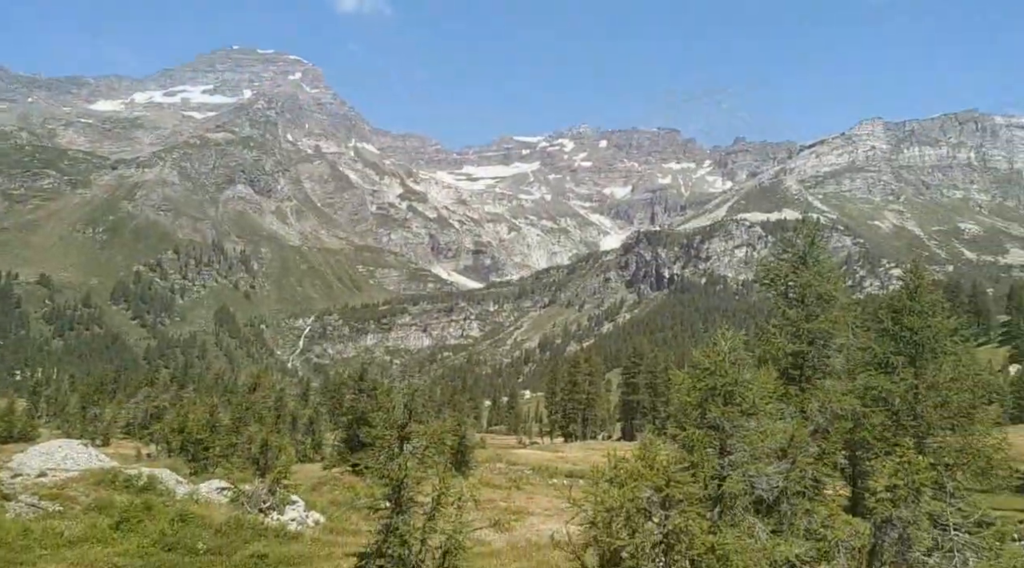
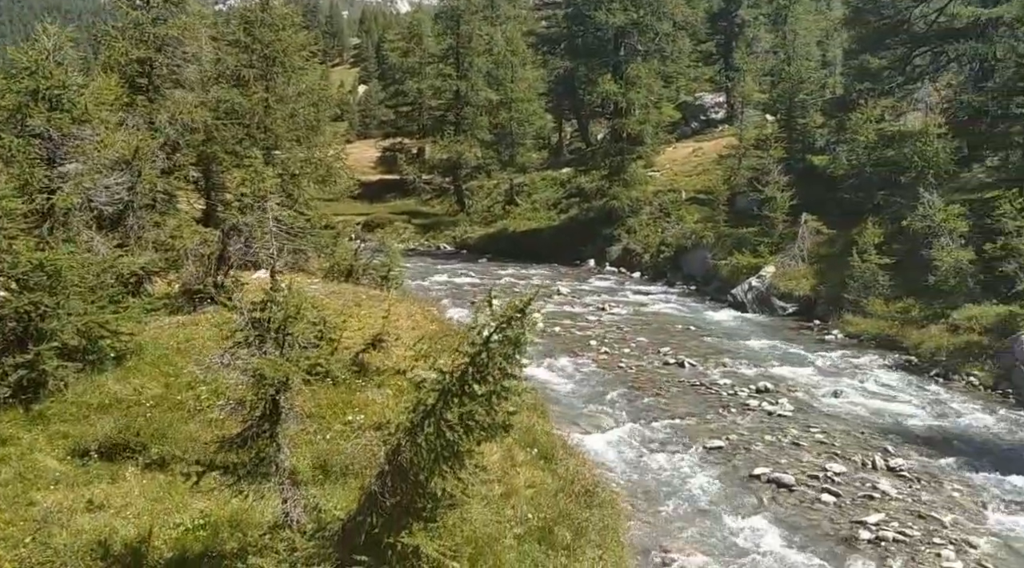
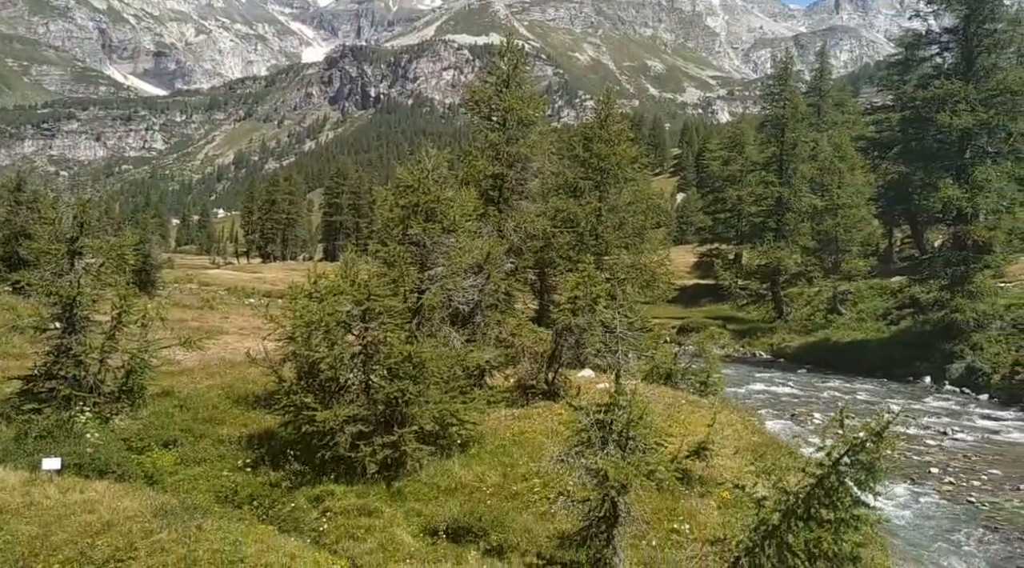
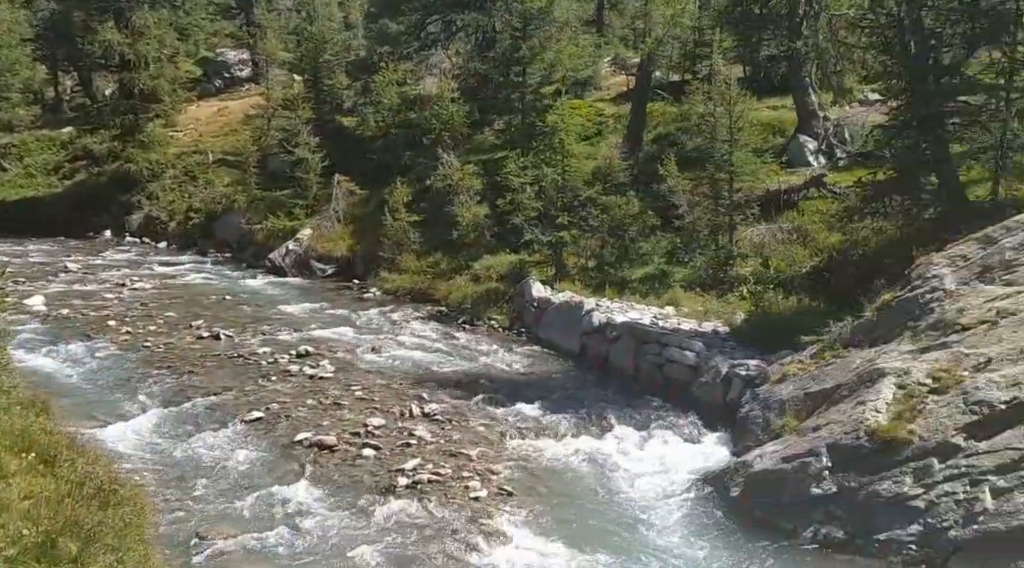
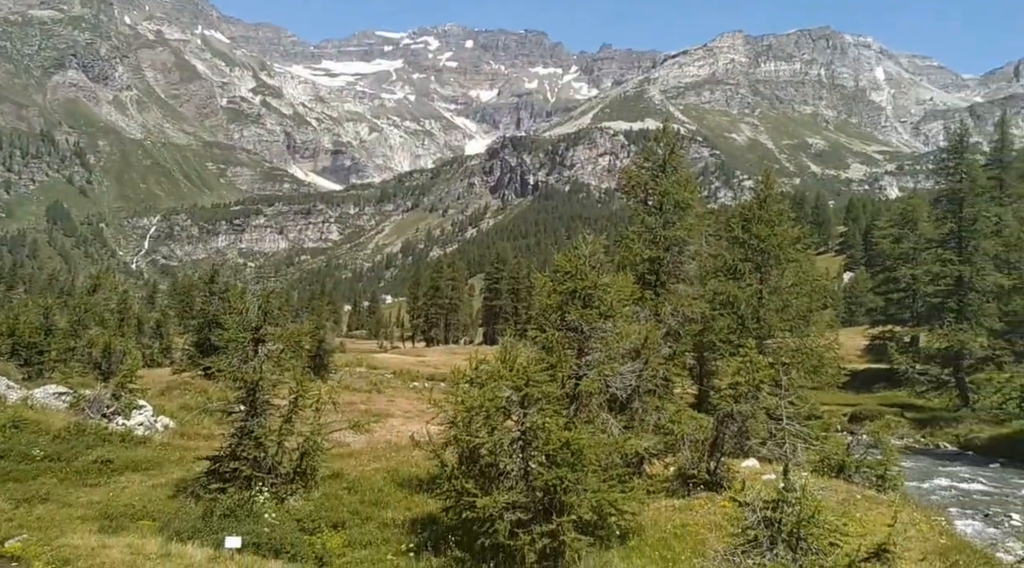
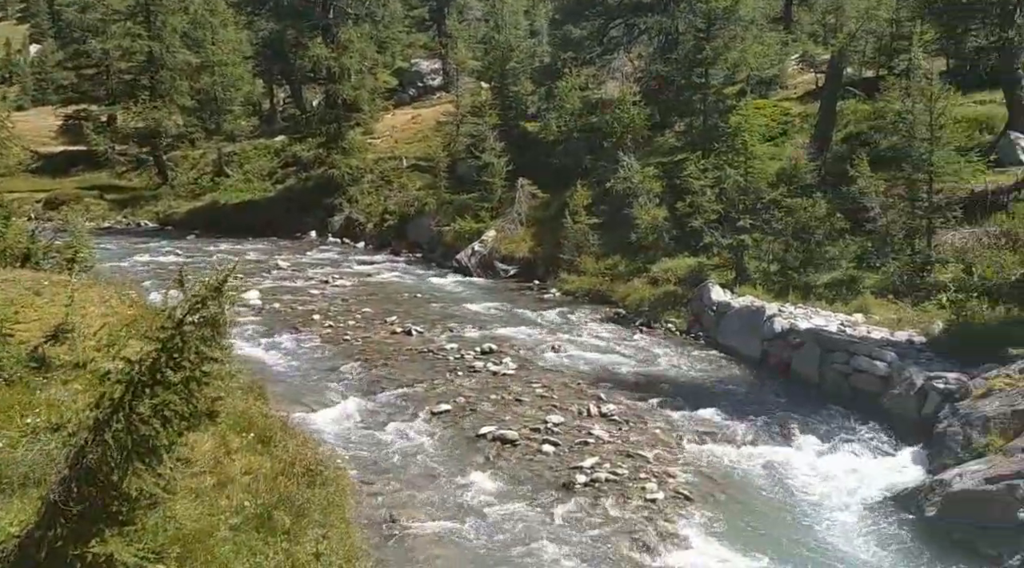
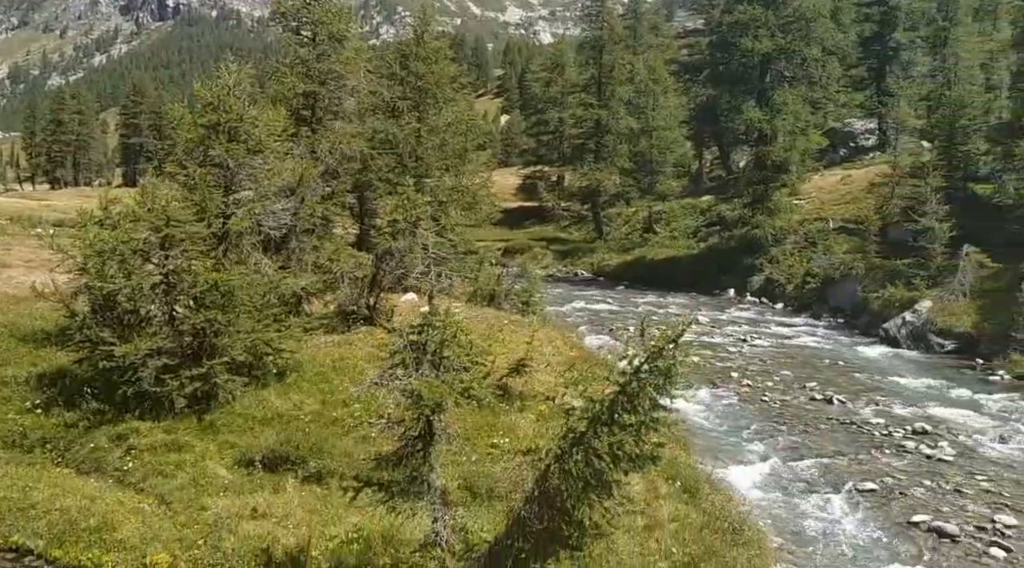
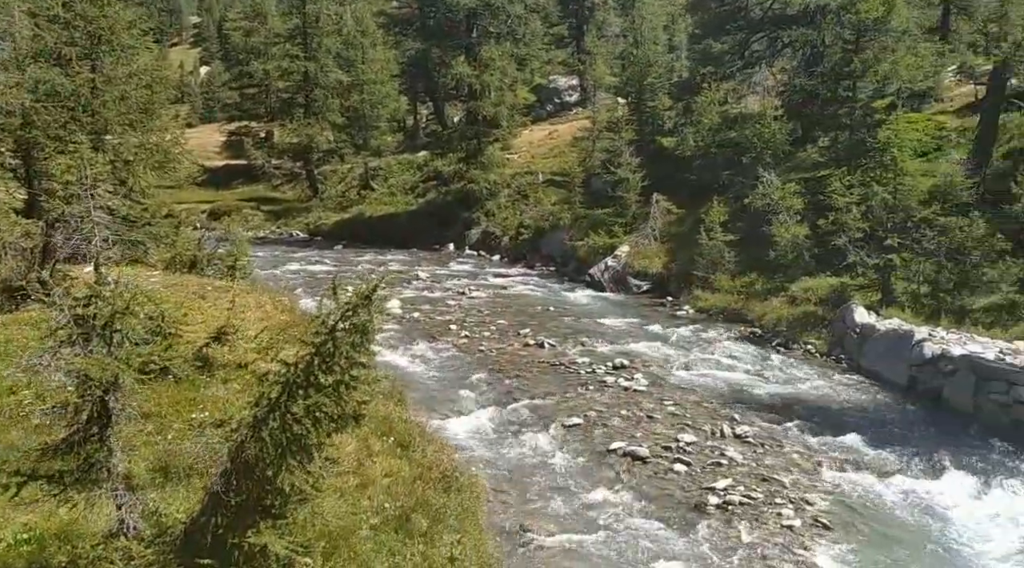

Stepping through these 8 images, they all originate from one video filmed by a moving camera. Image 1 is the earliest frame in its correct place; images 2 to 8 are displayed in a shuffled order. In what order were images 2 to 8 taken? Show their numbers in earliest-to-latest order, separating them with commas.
5, 3, 7, 2, 8, 6, 4
